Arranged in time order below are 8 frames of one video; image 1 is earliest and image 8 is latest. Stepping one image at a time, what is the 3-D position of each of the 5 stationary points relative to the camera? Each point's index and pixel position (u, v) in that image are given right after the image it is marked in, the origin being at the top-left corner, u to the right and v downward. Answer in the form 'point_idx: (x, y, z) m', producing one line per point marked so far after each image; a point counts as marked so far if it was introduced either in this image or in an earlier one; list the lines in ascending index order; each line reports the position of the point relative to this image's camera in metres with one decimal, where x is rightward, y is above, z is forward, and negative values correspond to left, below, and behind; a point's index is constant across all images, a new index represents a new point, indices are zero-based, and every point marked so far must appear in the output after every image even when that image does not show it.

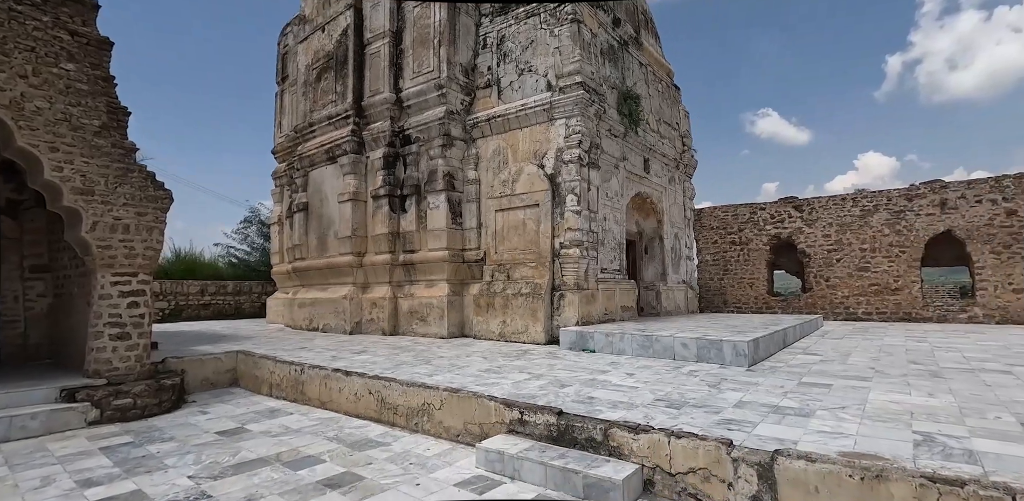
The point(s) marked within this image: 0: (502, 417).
0: (-0.1, -1.4, +3.9) m
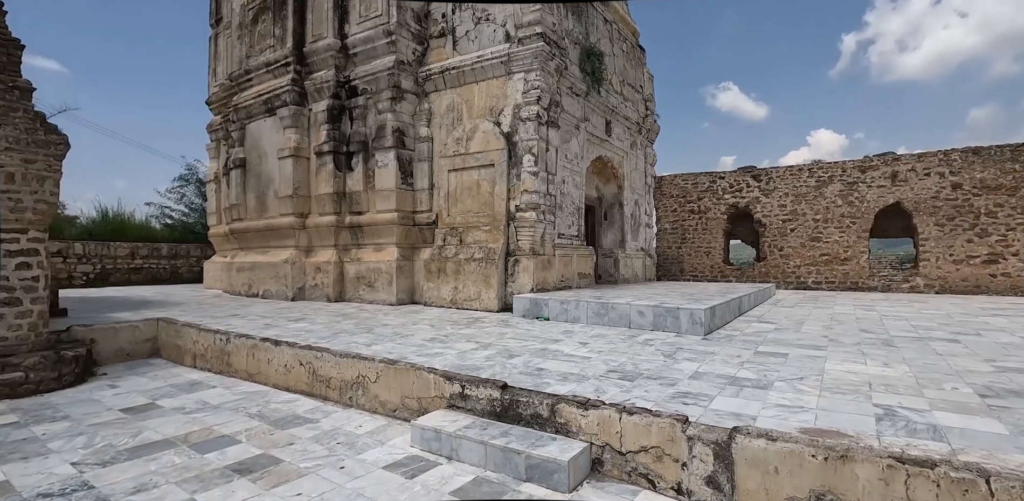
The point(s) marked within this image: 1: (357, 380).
0: (-0.5, -1.1, +3.5) m
1: (-1.3, -1.1, +3.9) m
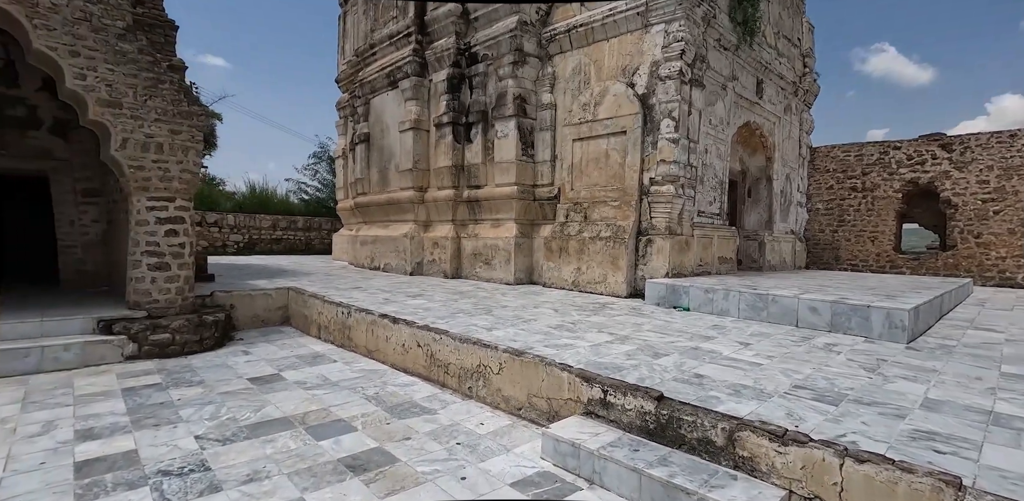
0: (+0.4, -0.9, +2.9) m
1: (-0.2, -0.9, +3.4) m
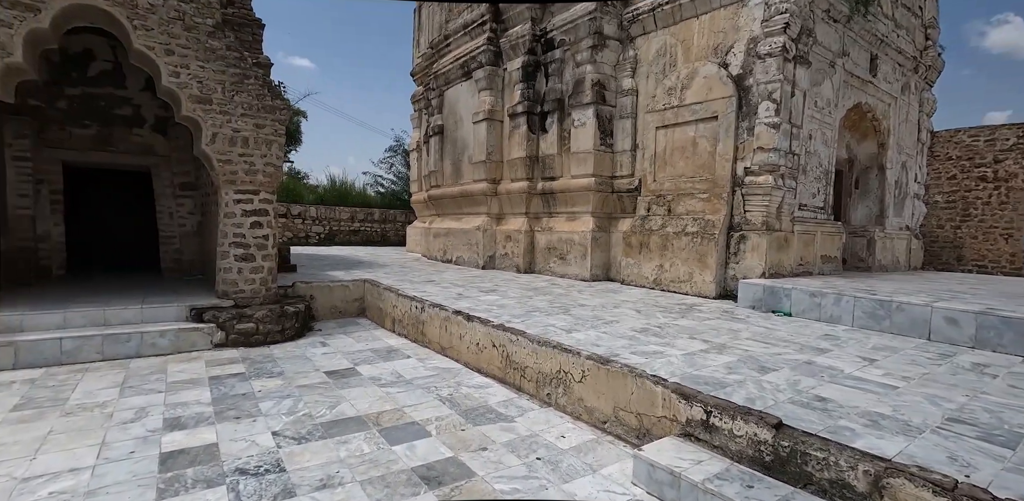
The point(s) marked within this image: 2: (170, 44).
0: (+0.9, -0.9, +2.5) m
1: (+0.3, -0.8, +3.1) m
2: (-2.9, +1.7, +4.0) m
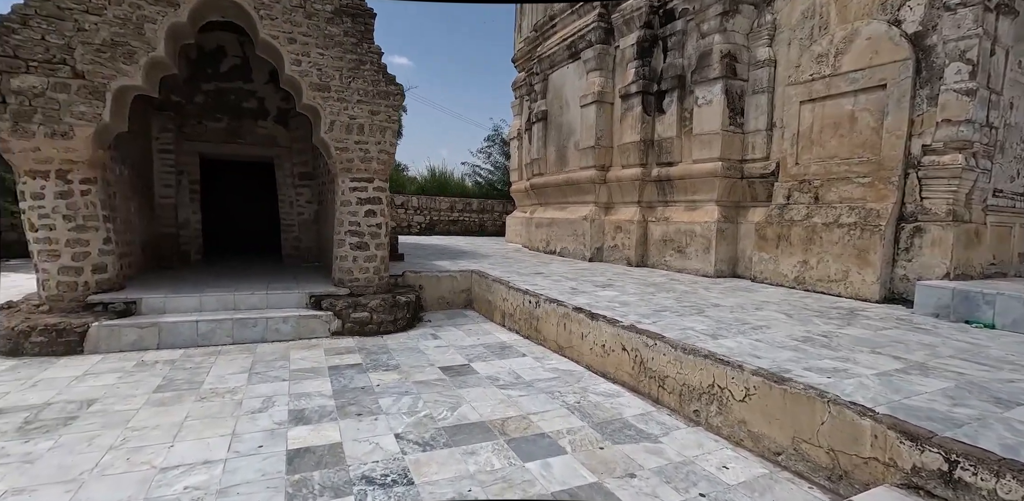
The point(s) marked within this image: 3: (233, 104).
0: (+1.6, -0.8, +1.9) m
1: (+1.1, -0.8, +2.6) m
2: (-1.9, +1.9, +4.0) m
3: (-3.1, +1.7, +5.3) m
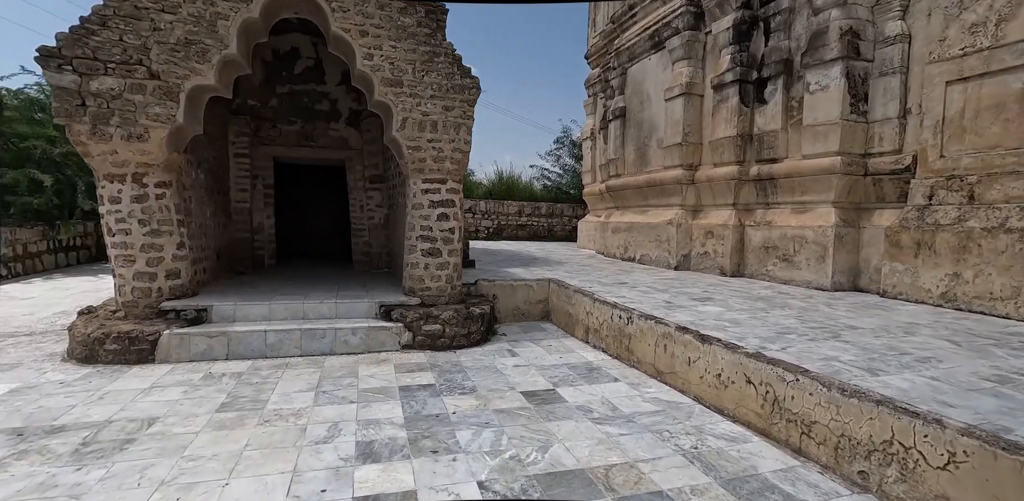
0: (+1.9, -0.9, +1.2) m
1: (+1.6, -0.8, +2.0) m
2: (-1.2, +1.8, +3.7) m
3: (-2.3, +1.6, +5.2) m
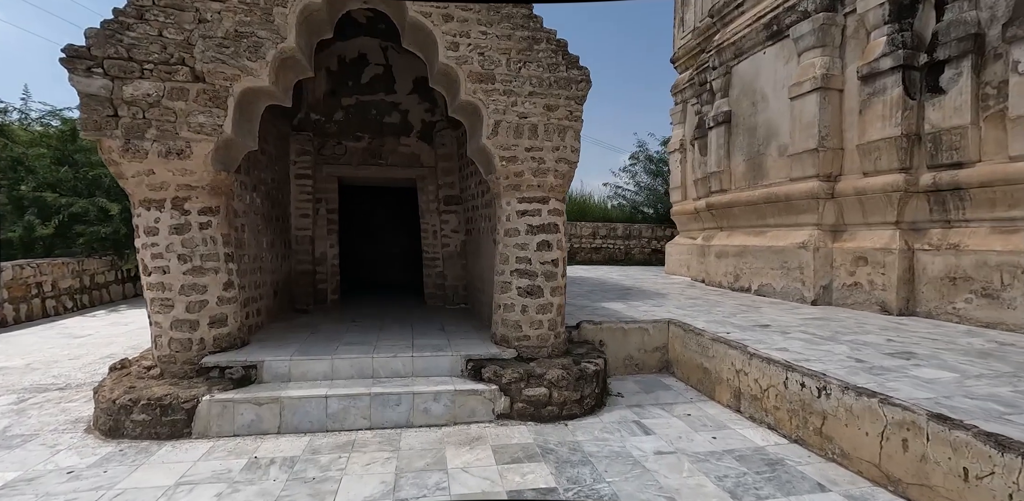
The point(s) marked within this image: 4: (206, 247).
0: (+2.4, -1.0, +0.1) m
1: (+2.1, -1.0, +0.8) m
2: (-0.4, +1.6, +3.0) m
3: (-1.3, +1.3, +4.6) m
4: (-1.8, 0.0, +2.8) m
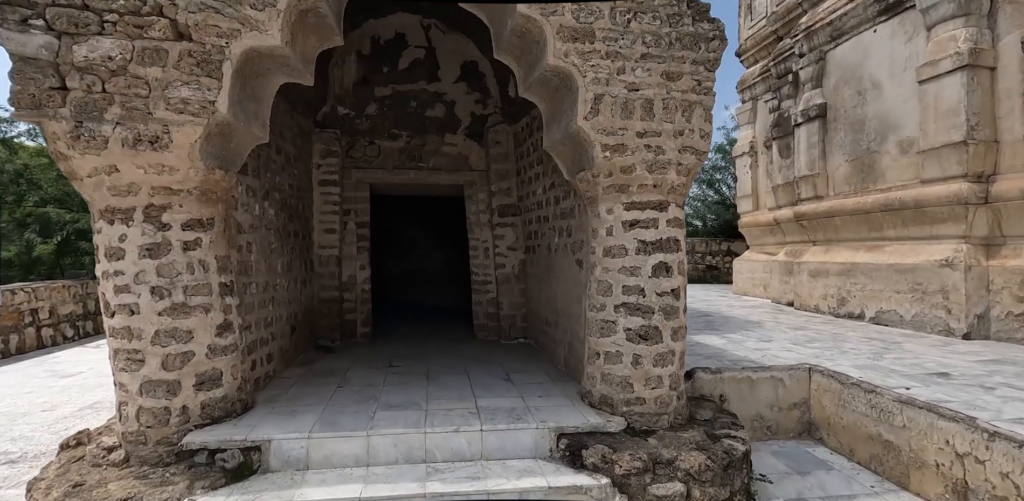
0: (+2.8, -1.0, -1.0) m
1: (+2.5, -1.0, -0.2) m
2: (+0.1, +1.4, +2.2) m
3: (-0.8, +1.1, +3.7) m
4: (-1.3, -0.1, +1.9) m
